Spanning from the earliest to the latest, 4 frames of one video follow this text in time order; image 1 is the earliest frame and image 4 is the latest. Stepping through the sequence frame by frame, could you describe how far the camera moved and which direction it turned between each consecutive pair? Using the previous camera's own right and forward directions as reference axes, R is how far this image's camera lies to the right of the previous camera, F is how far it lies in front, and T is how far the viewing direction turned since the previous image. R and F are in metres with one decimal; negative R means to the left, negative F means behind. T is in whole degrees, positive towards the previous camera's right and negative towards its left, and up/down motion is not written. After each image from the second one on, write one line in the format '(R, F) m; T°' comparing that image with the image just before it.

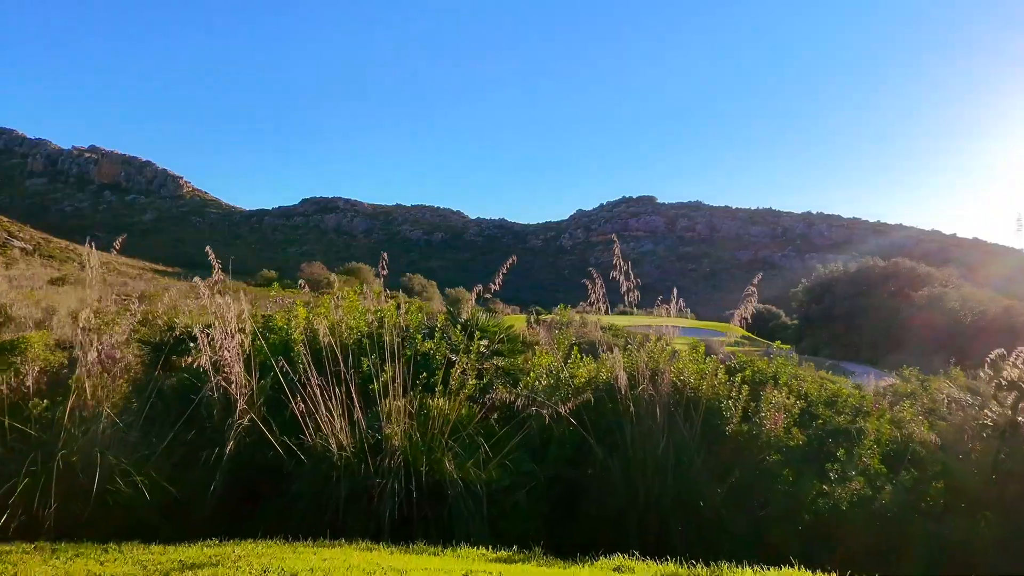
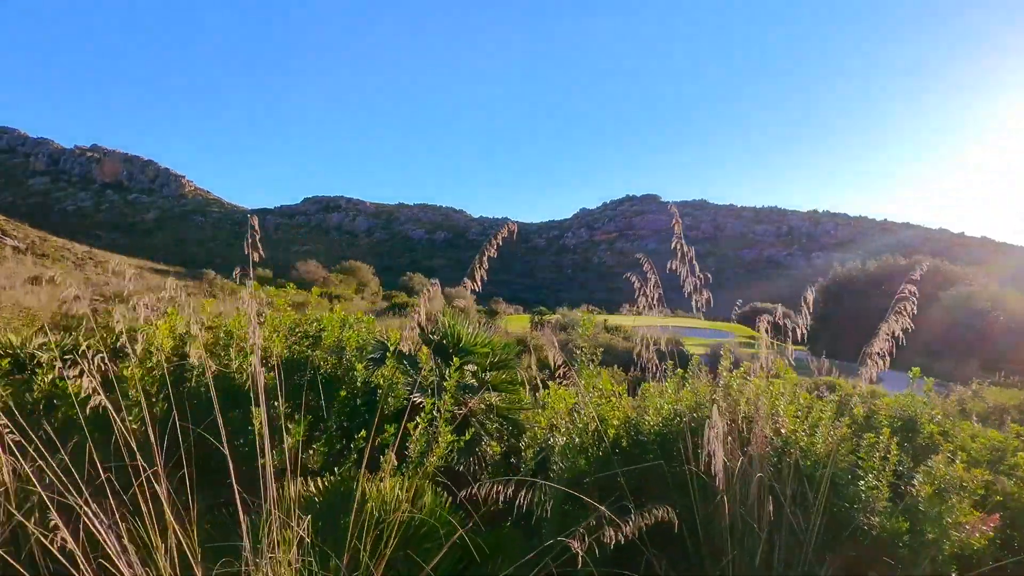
(0.0, +0.8) m; 0°
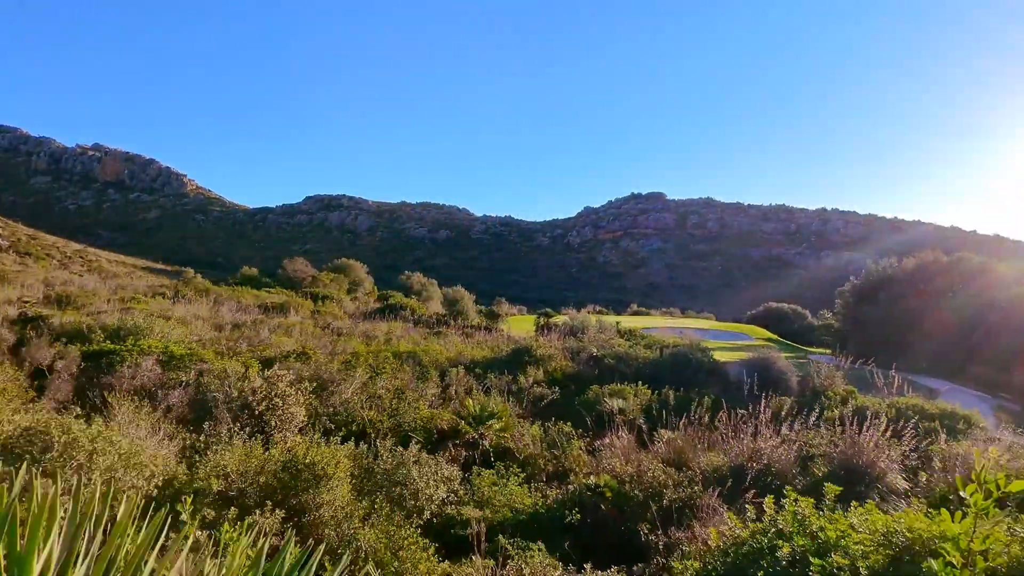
(0.0, +1.5) m; 0°
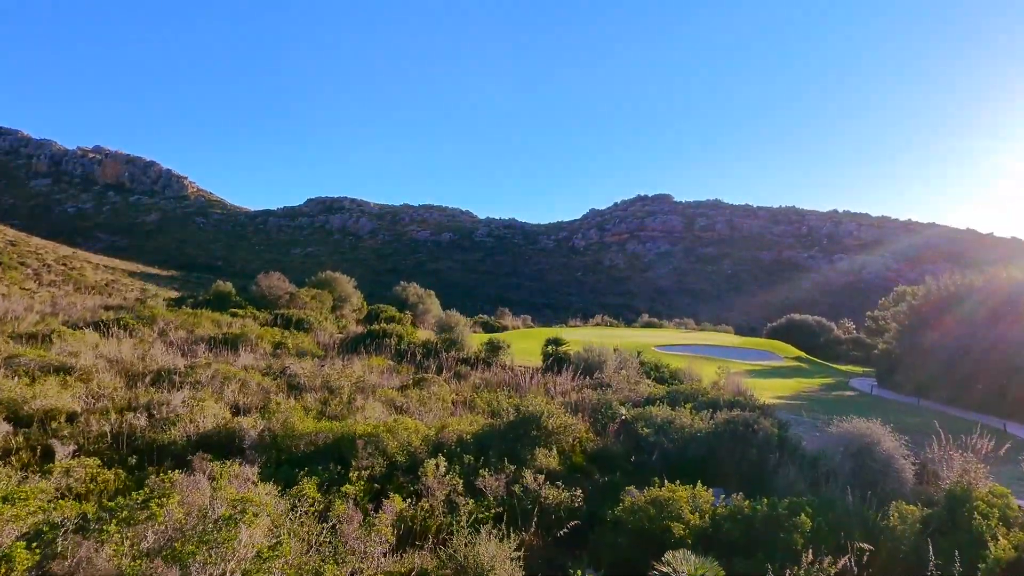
(0.0, +2.2) m; 0°
